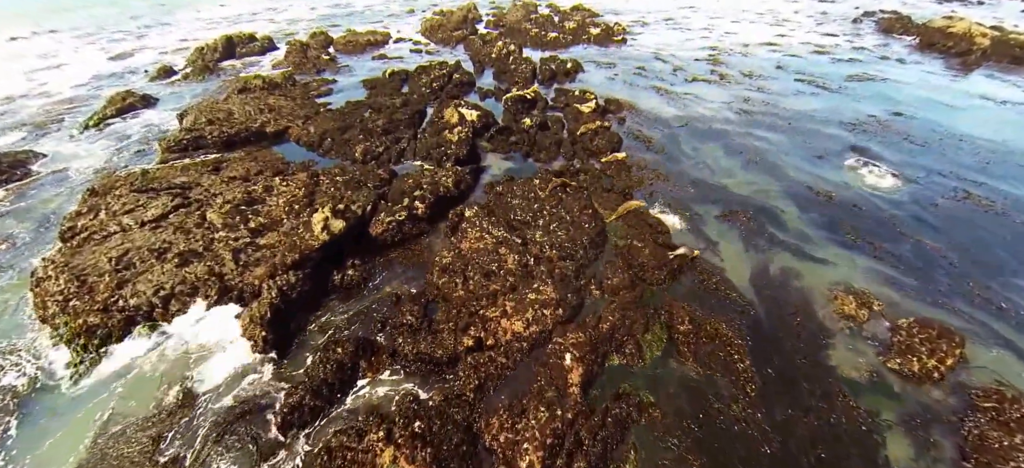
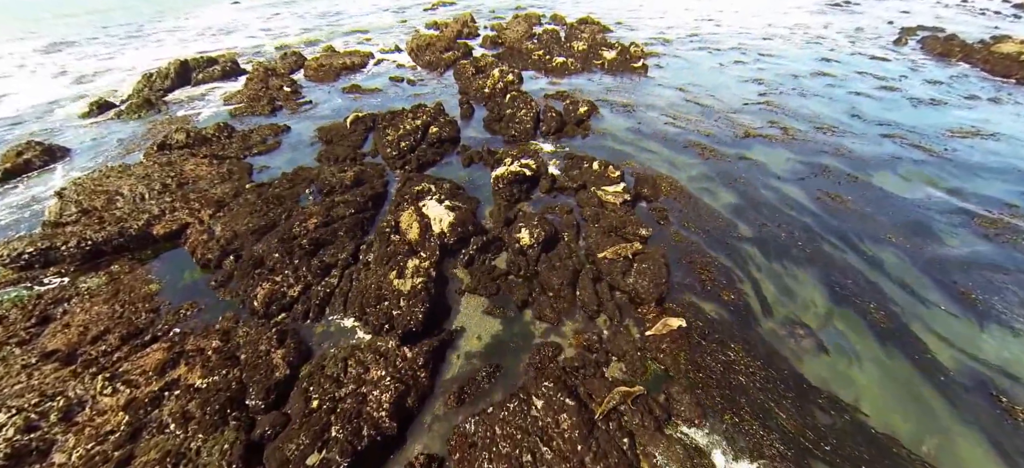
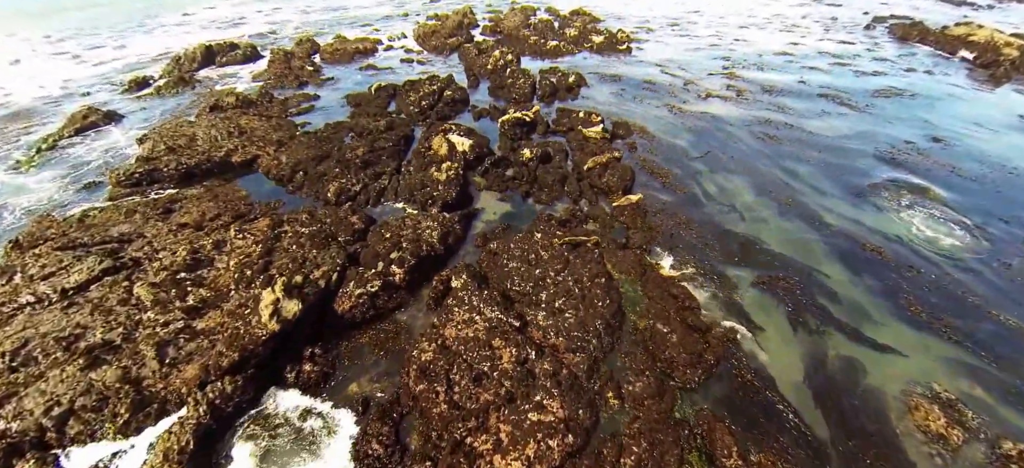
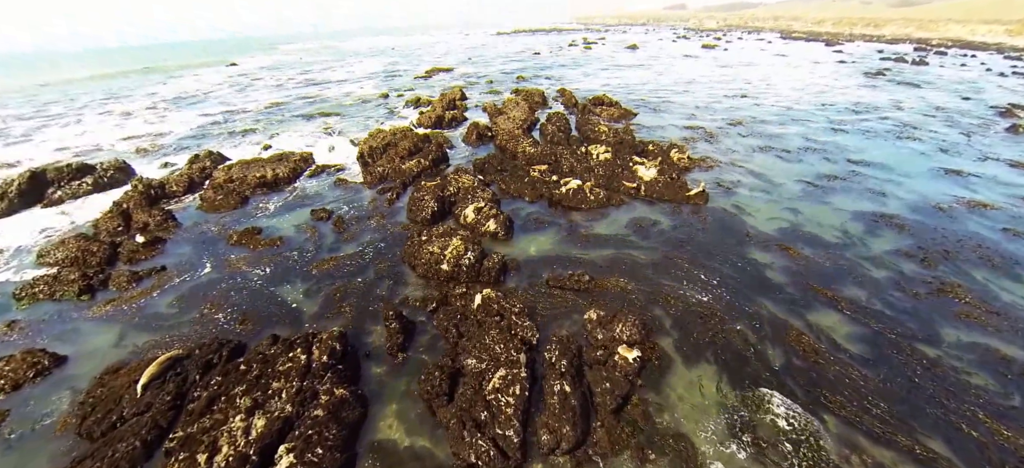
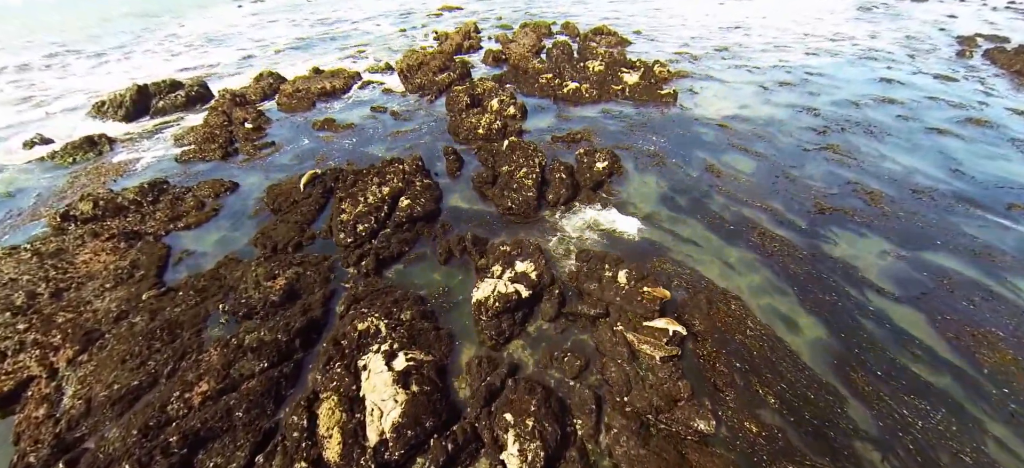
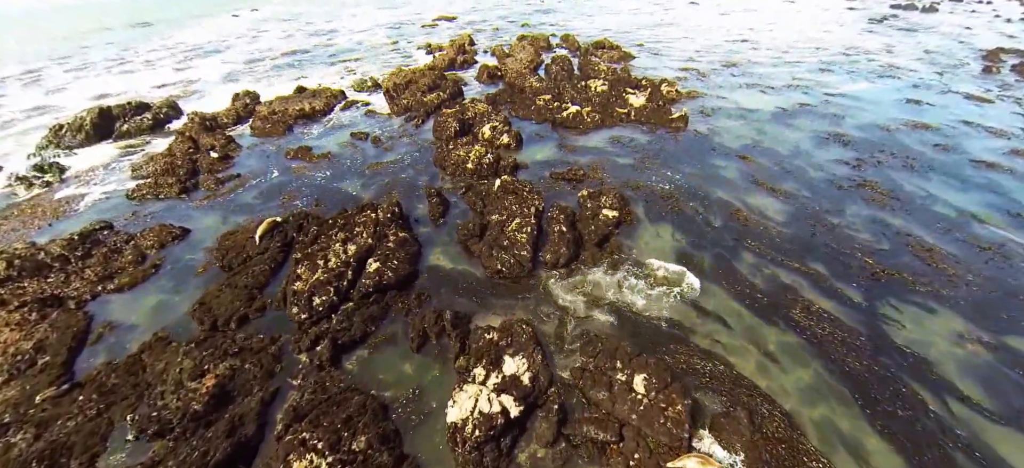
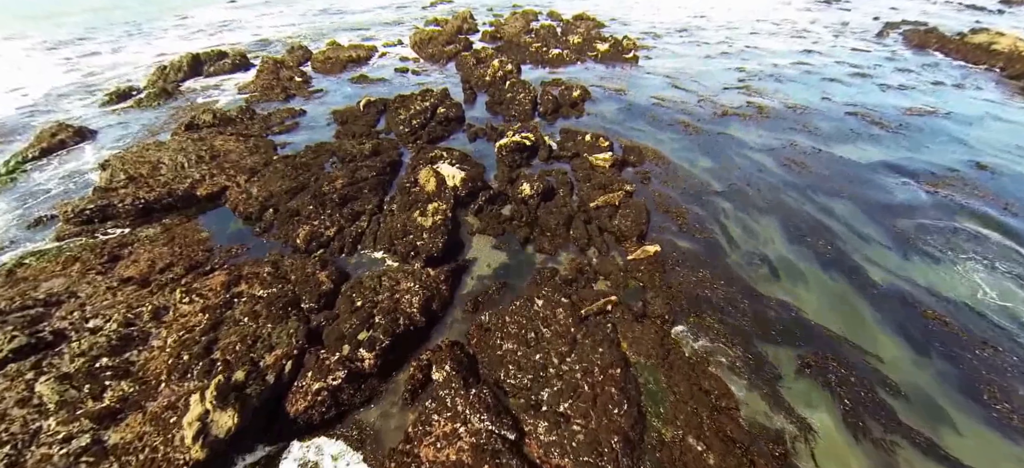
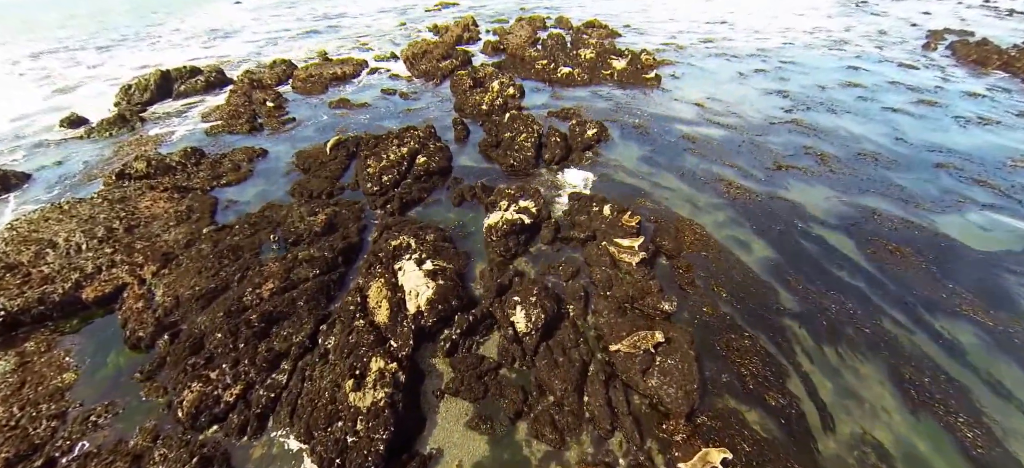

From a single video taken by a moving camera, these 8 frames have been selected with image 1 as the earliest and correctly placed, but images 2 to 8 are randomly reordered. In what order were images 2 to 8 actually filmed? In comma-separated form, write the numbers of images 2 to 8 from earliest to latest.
3, 7, 2, 8, 5, 6, 4
